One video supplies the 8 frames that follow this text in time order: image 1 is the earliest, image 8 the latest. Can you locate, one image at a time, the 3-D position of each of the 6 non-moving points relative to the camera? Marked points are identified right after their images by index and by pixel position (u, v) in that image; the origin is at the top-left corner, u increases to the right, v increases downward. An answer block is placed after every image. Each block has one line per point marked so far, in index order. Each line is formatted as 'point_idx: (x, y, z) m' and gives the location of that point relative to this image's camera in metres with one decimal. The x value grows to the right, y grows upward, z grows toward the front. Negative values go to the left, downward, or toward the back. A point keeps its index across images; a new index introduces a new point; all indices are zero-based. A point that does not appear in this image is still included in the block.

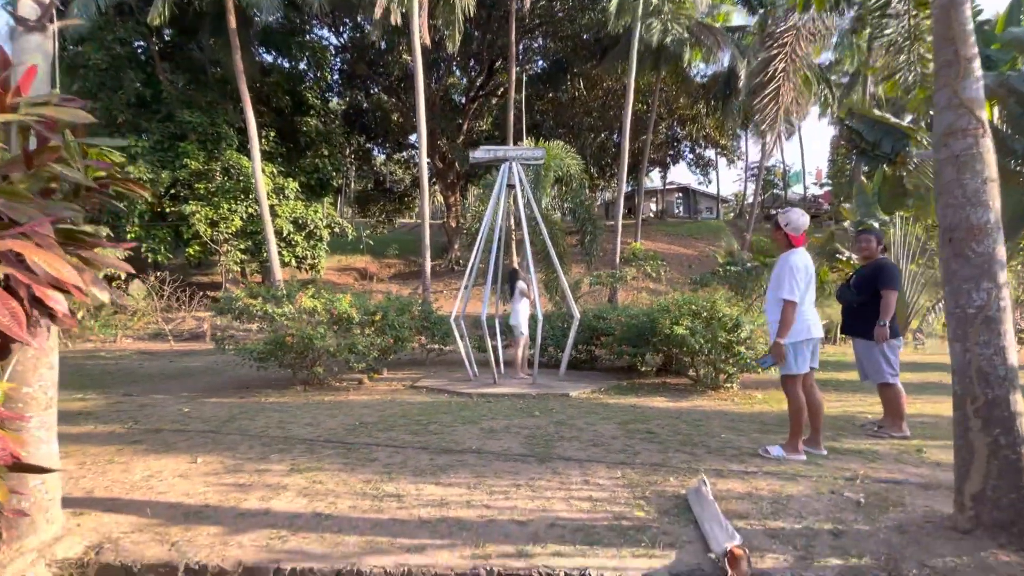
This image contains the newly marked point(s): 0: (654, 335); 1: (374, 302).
0: (+2.0, -0.7, +6.7) m
1: (-2.0, -0.2, +7.0) m
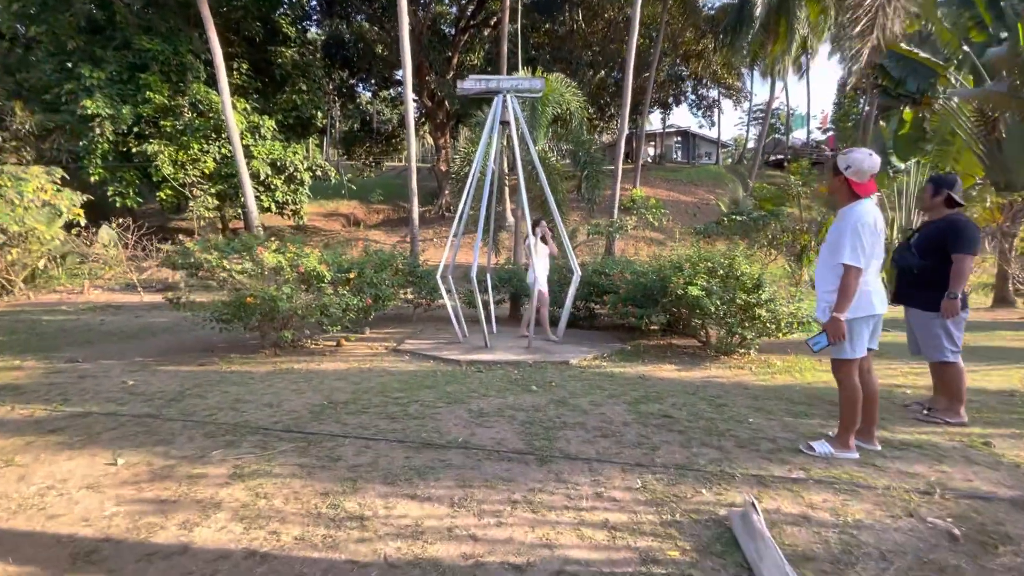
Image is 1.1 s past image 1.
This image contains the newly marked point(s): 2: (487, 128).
0: (+1.9, -0.1, +6.0) m
1: (-2.1, +0.4, +6.2) m
2: (-0.4, +2.4, +7.0) m
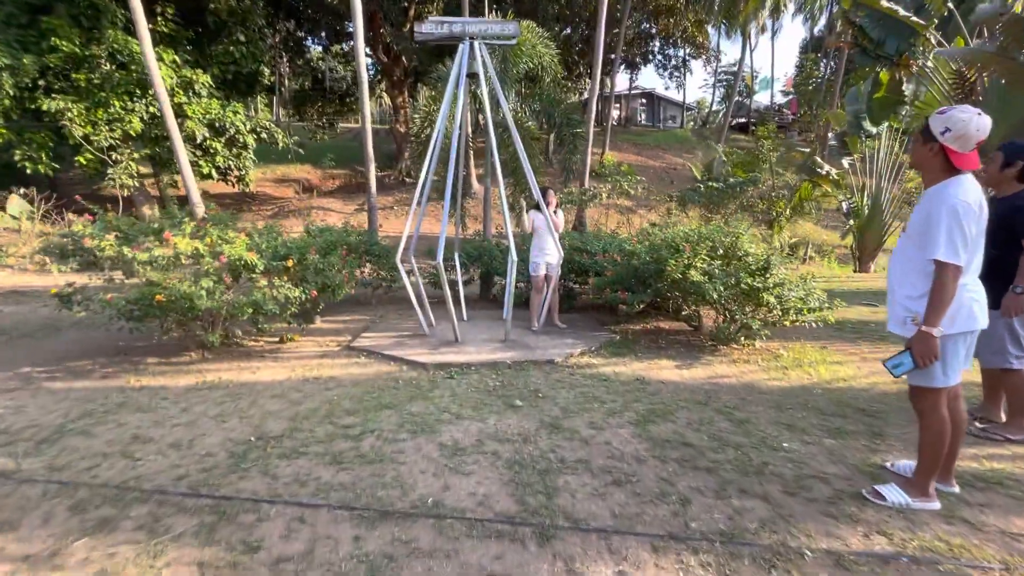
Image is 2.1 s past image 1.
0: (+1.6, +0.1, +5.3) m
1: (-2.4, +0.5, +5.1) m
2: (-0.8, +2.6, +5.9) m
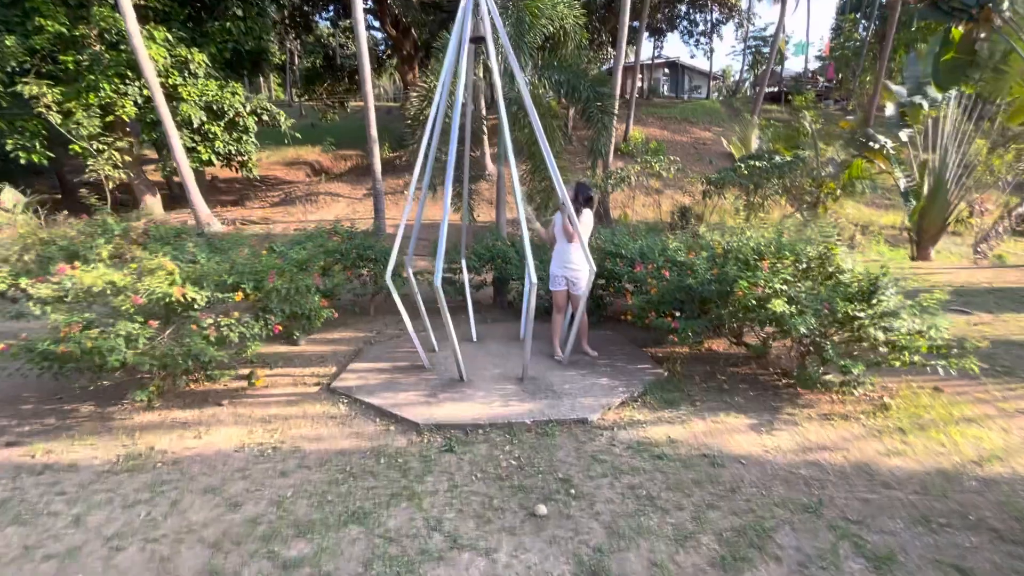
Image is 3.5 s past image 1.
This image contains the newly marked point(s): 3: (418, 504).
0: (+1.8, -0.1, +4.1) m
1: (-2.2, +0.3, +4.0) m
2: (-0.6, +2.4, +4.7) m
3: (-0.5, -1.2, +2.6) m
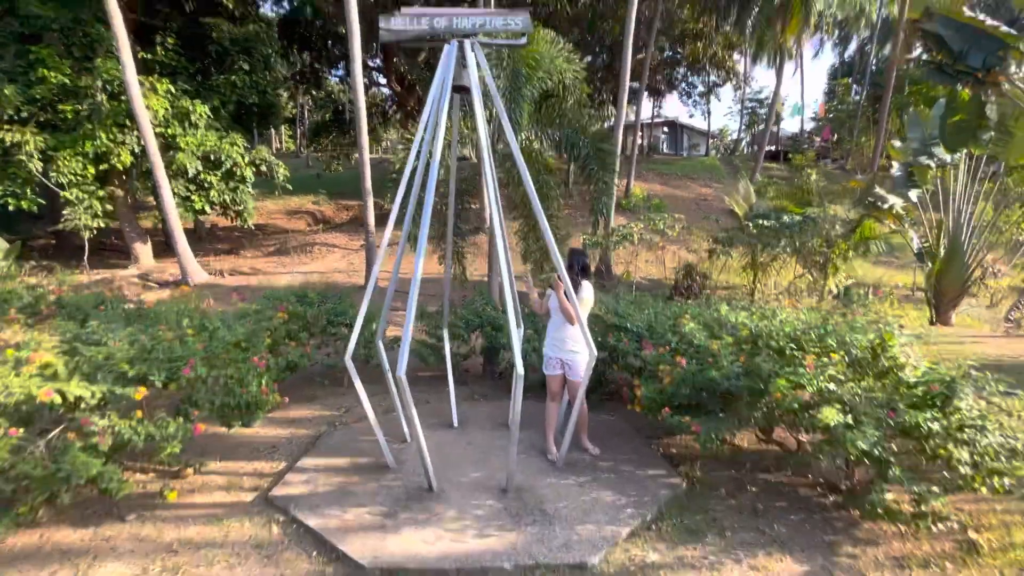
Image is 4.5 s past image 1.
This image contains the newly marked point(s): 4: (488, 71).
0: (+1.7, -0.8, +3.3) m
1: (-2.4, -0.3, +3.3) m
2: (-0.7, +1.7, +4.2) m
3: (-0.7, -1.7, +1.8) m
4: (-0.2, +1.9, +4.1) m
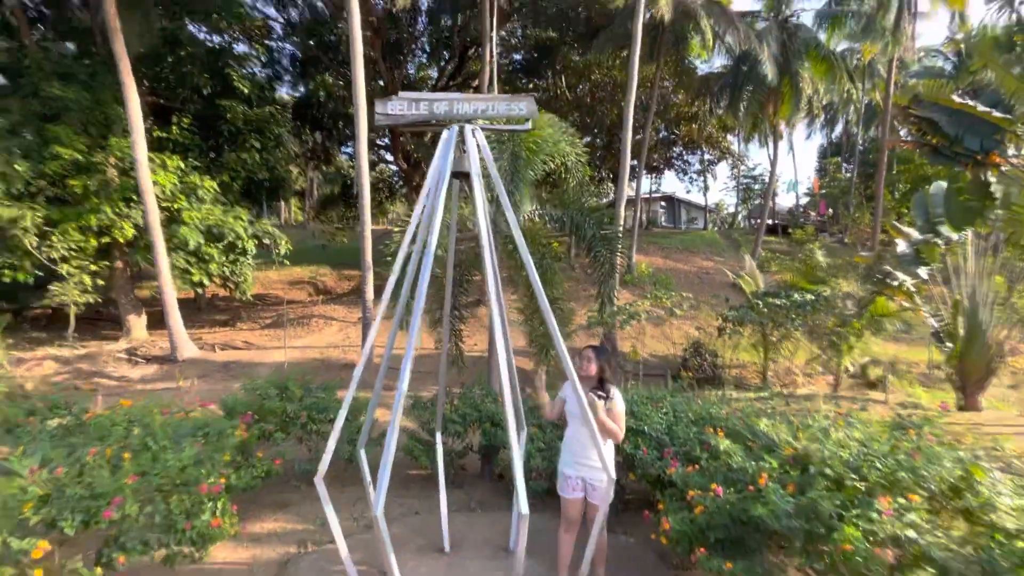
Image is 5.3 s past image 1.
0: (+1.7, -1.4, +2.7) m
1: (-2.4, -1.0, +2.8) m
2: (-0.7, +0.9, +3.9) m
3: (-0.7, -2.1, +1.0) m
4: (-0.2, +1.1, +3.9) m
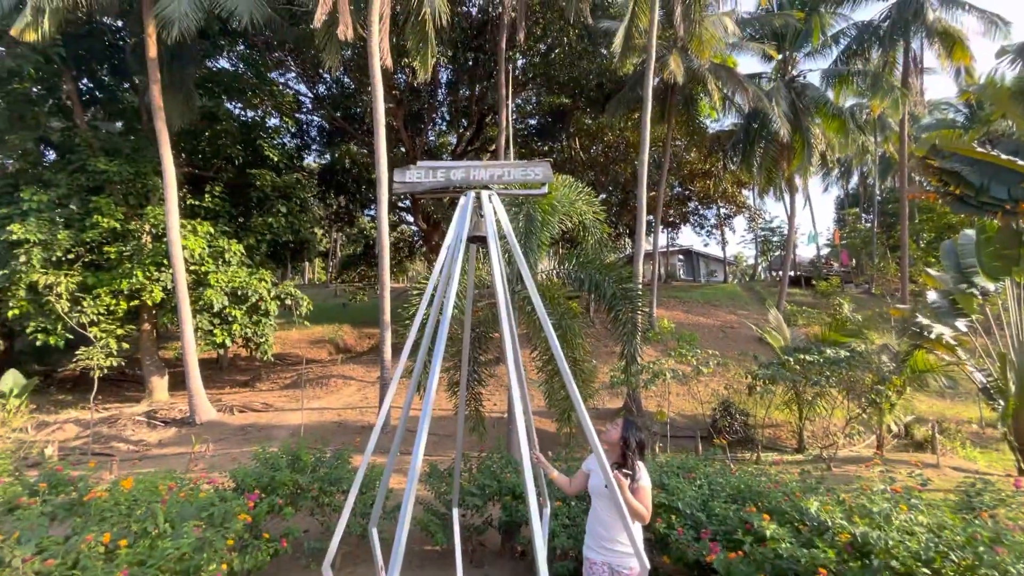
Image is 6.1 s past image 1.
0: (+1.8, -1.8, +2.3) m
1: (-2.2, -1.4, +2.6) m
2: (-0.5, +0.3, +3.9) m
3: (-0.6, -2.3, +0.7) m
4: (0.0, +0.6, +3.9) m
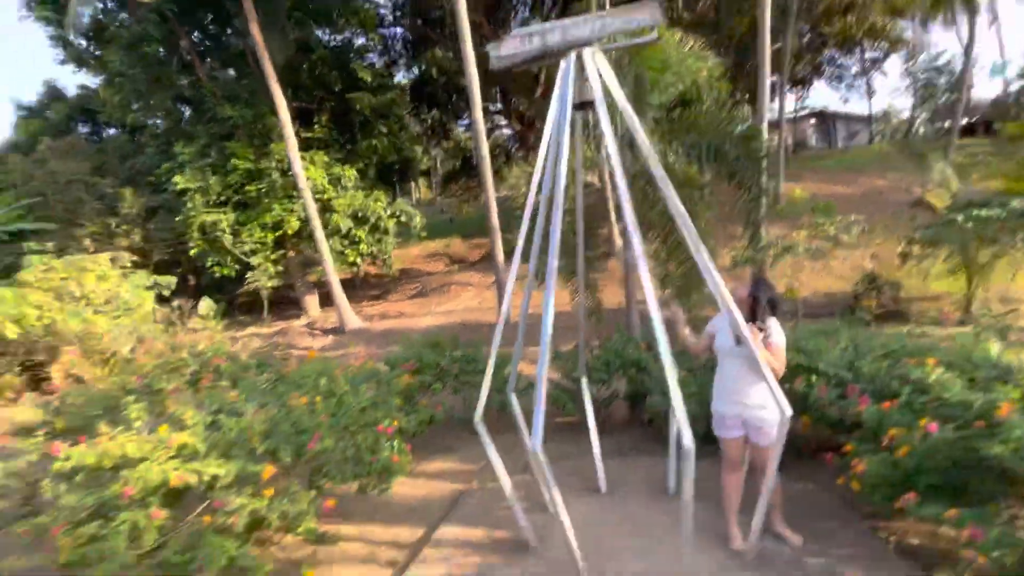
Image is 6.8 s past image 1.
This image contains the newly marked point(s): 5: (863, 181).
0: (+2.5, -0.9, +2.1) m
1: (-1.4, -0.8, +3.2) m
2: (+0.3, +1.3, +3.7) m
3: (-0.1, -1.9, +1.2) m
4: (+0.7, +1.6, +3.6) m
5: (+13.5, +4.1, +18.4) m
